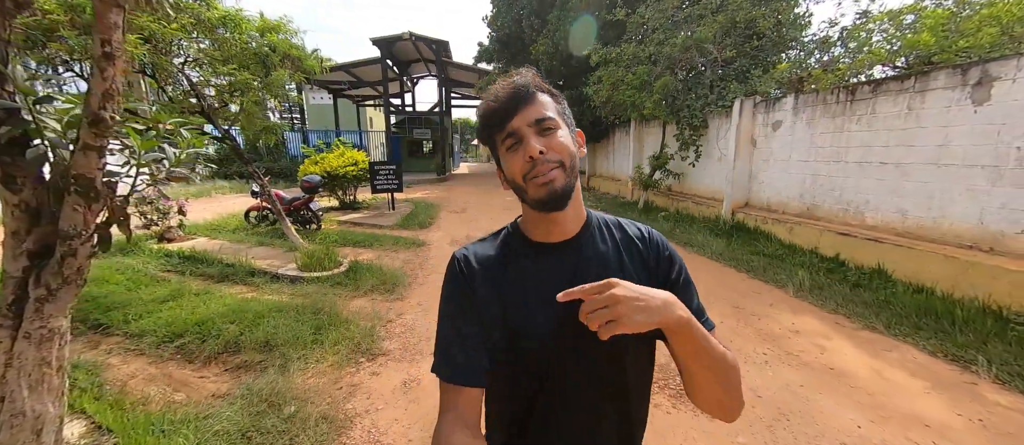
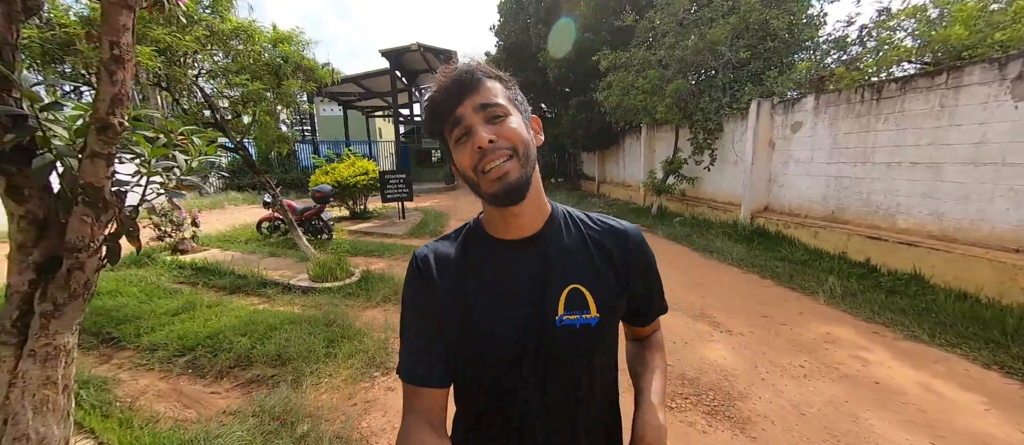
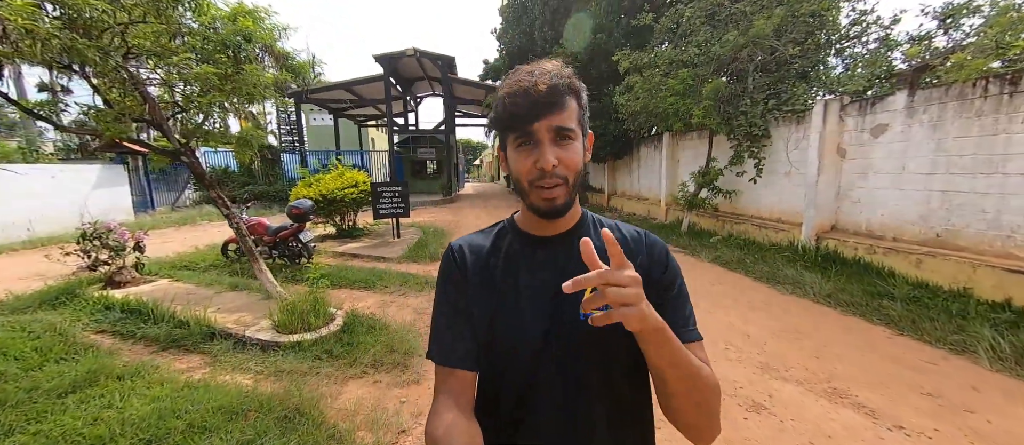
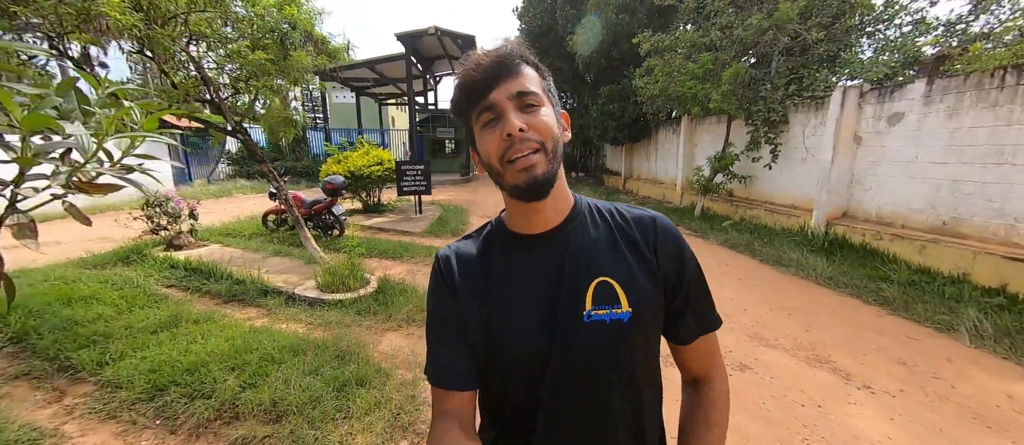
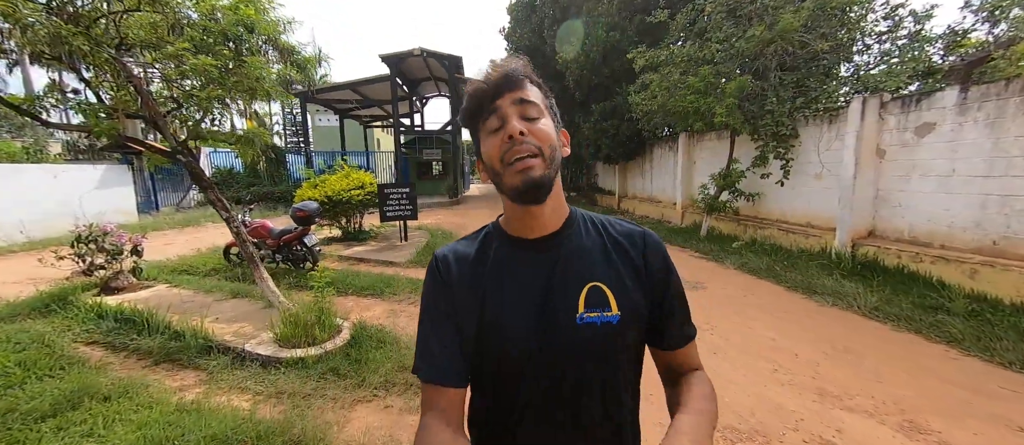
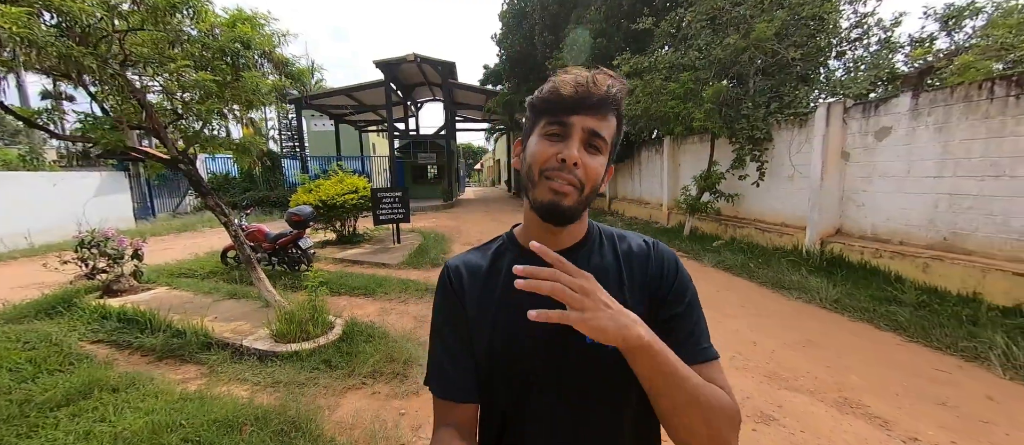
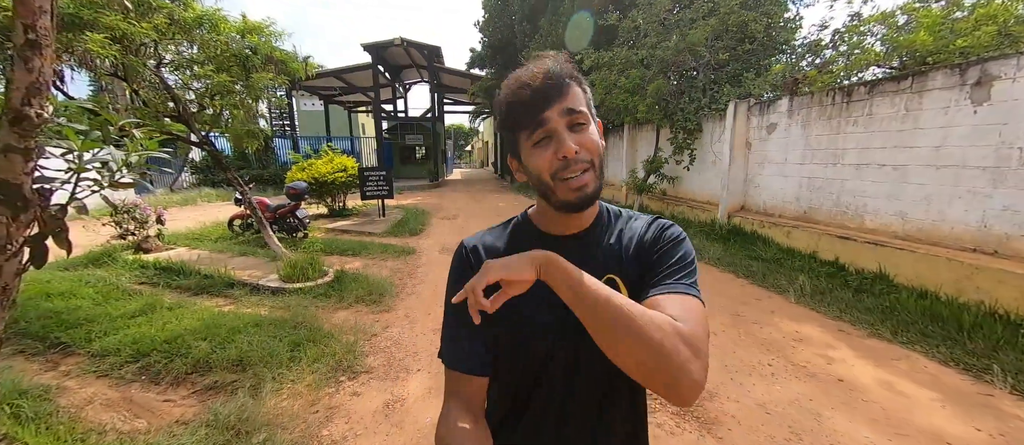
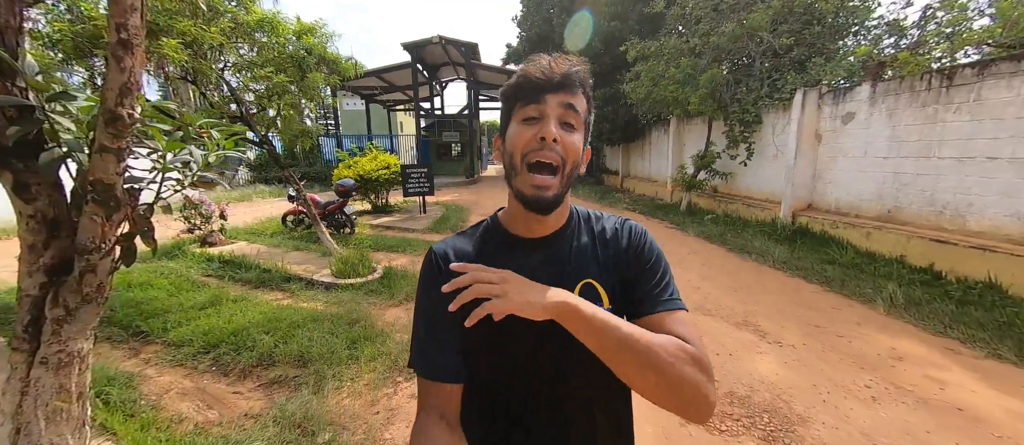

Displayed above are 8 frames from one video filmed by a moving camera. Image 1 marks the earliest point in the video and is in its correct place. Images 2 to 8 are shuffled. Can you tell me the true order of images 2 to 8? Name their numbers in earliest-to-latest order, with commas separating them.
7, 2, 8, 4, 3, 5, 6
